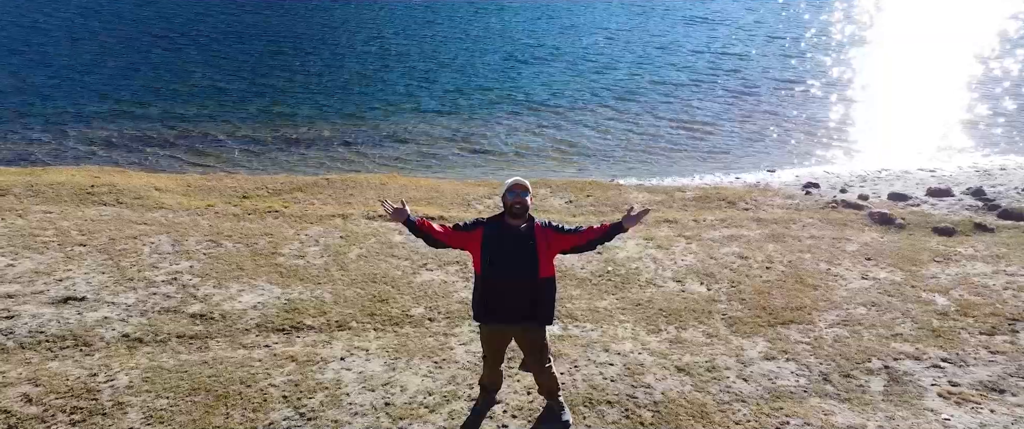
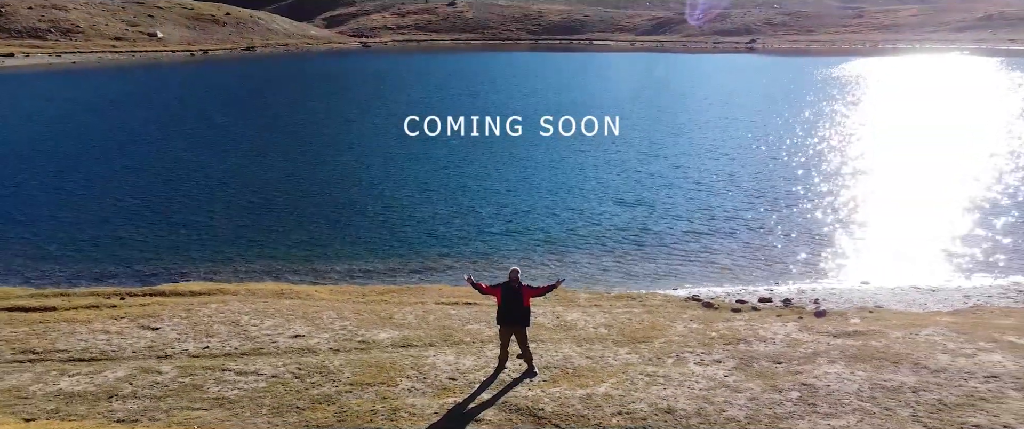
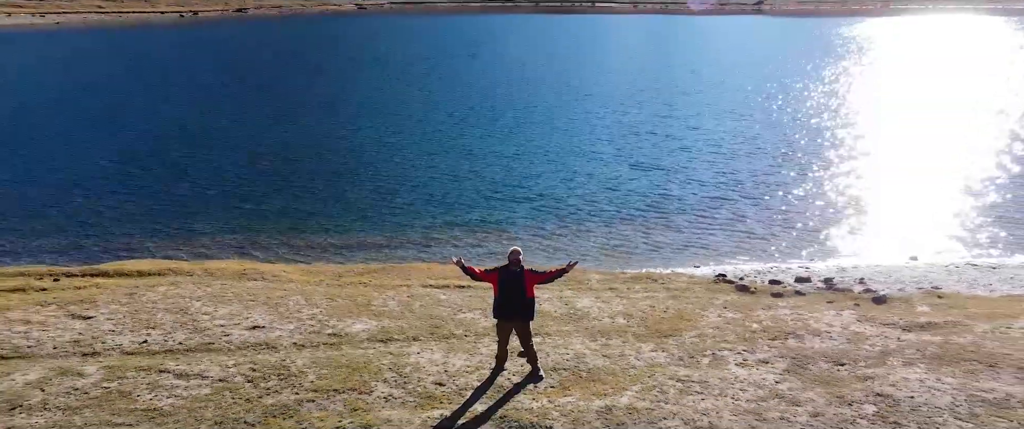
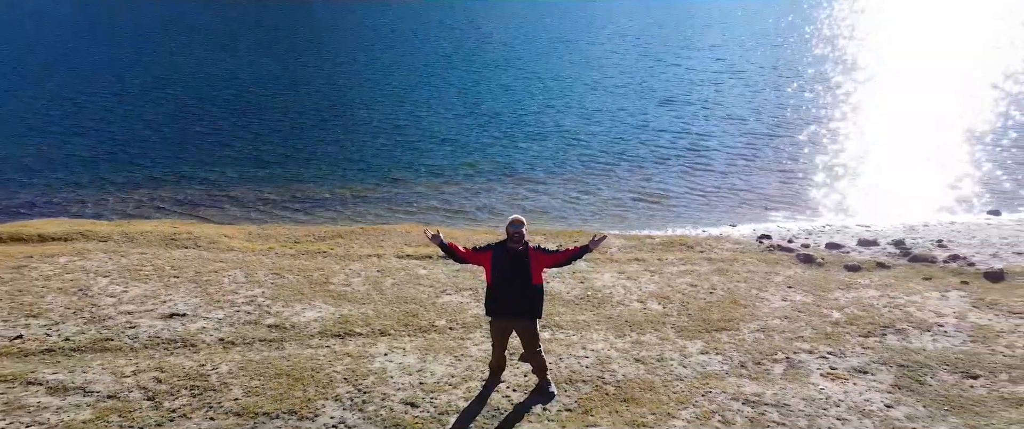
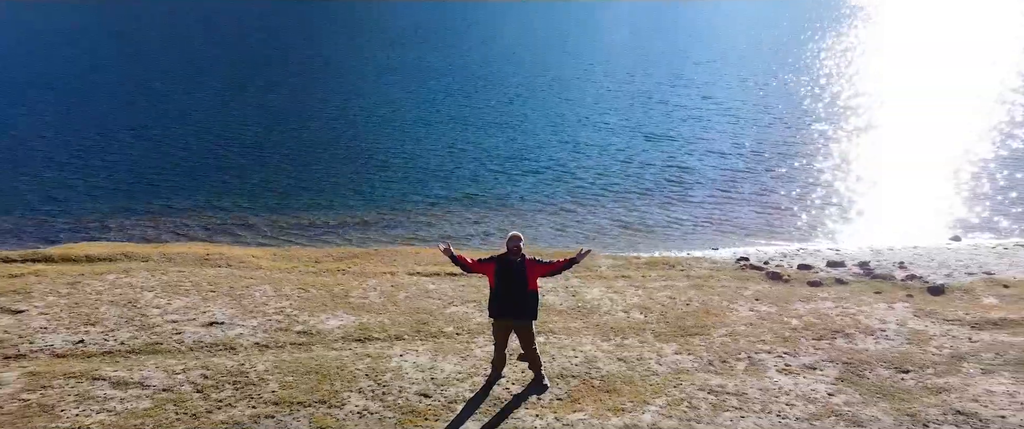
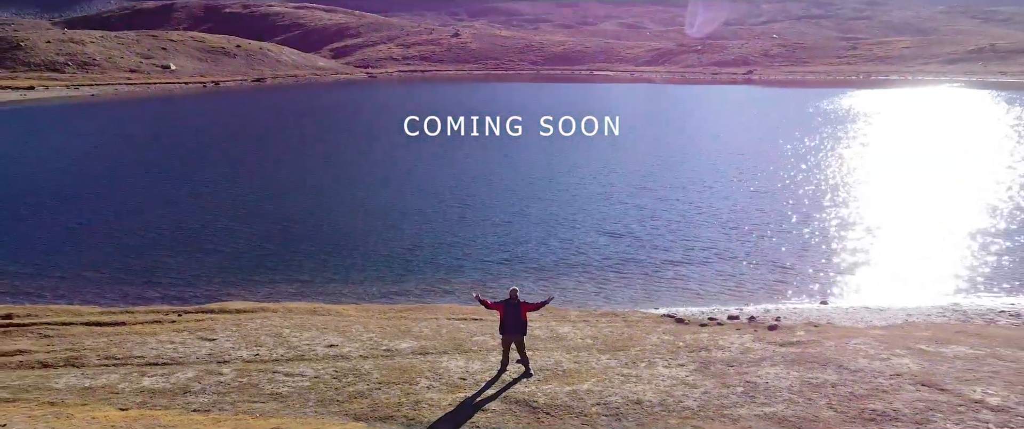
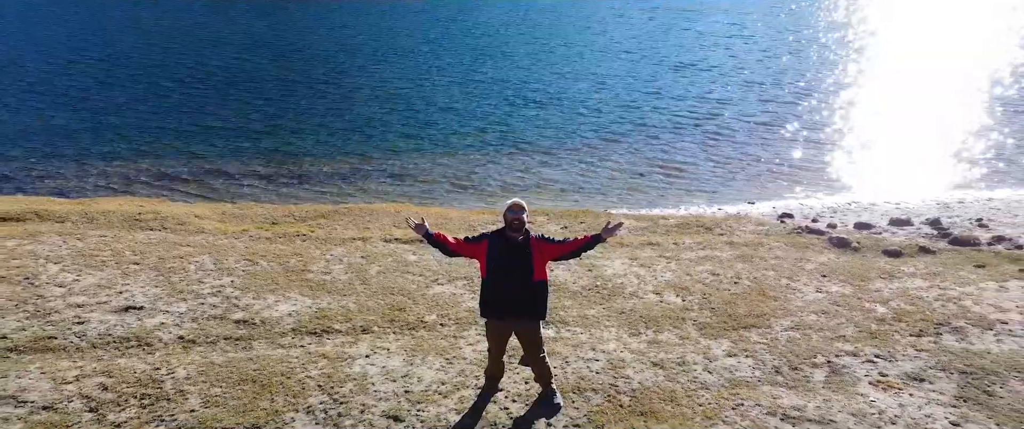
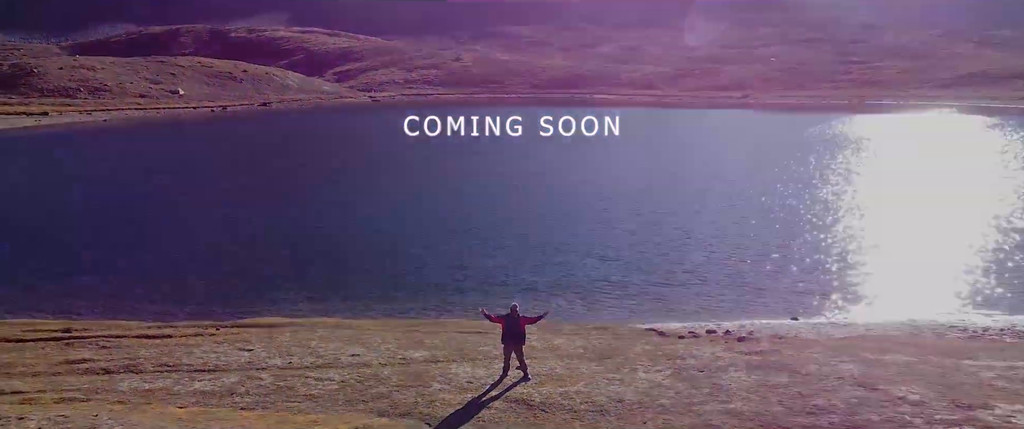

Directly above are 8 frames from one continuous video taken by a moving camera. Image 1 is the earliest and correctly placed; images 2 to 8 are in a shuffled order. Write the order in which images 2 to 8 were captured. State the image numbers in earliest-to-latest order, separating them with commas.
7, 4, 5, 3, 2, 6, 8
